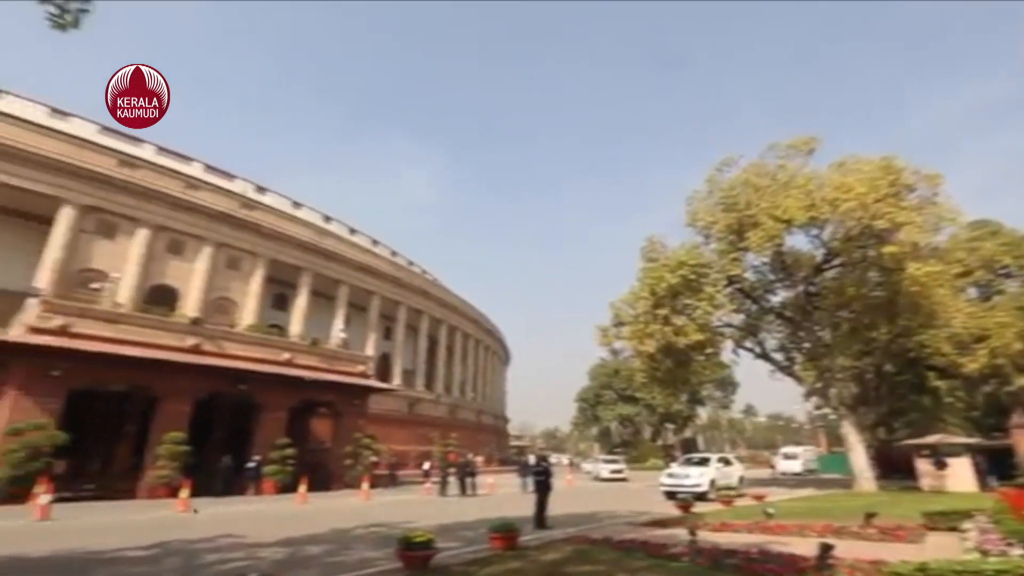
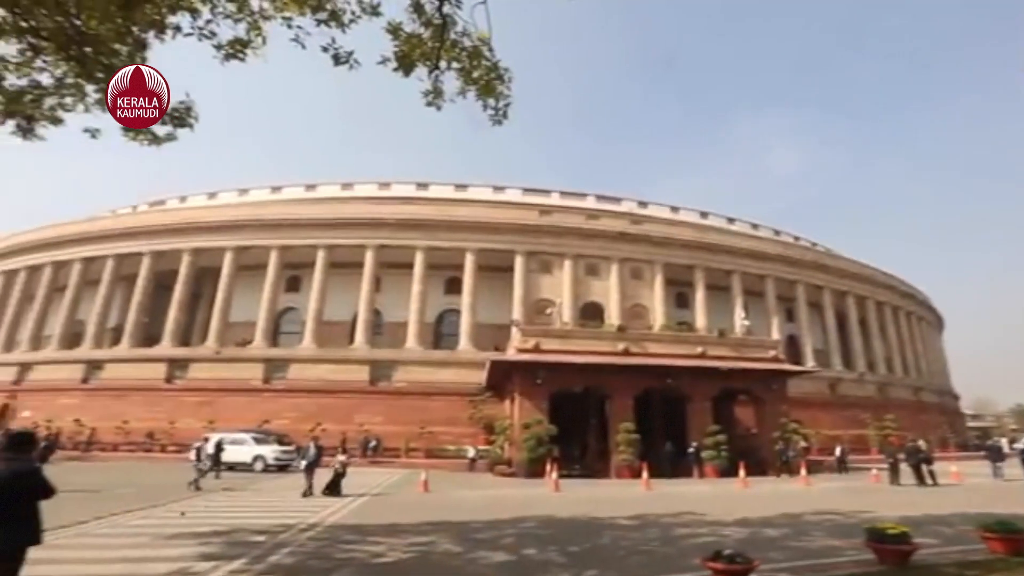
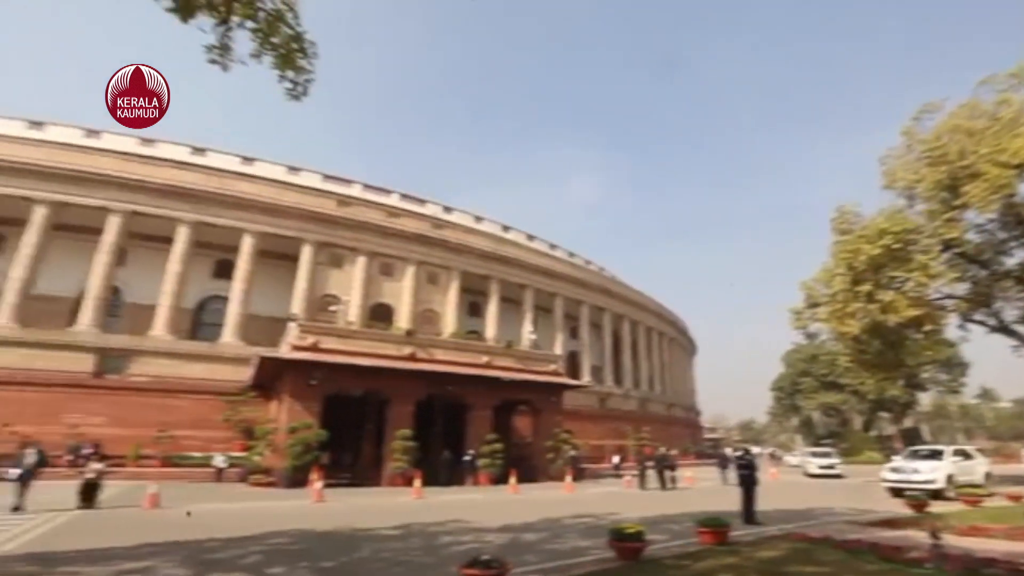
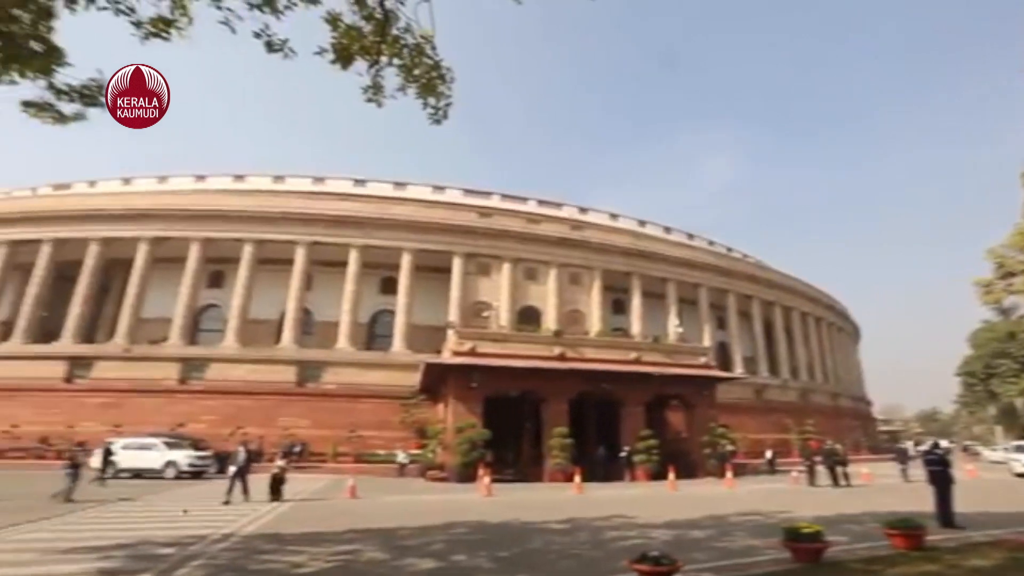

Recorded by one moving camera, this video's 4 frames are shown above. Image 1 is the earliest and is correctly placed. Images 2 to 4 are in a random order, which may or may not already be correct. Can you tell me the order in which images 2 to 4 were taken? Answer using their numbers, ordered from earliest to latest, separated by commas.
3, 4, 2
